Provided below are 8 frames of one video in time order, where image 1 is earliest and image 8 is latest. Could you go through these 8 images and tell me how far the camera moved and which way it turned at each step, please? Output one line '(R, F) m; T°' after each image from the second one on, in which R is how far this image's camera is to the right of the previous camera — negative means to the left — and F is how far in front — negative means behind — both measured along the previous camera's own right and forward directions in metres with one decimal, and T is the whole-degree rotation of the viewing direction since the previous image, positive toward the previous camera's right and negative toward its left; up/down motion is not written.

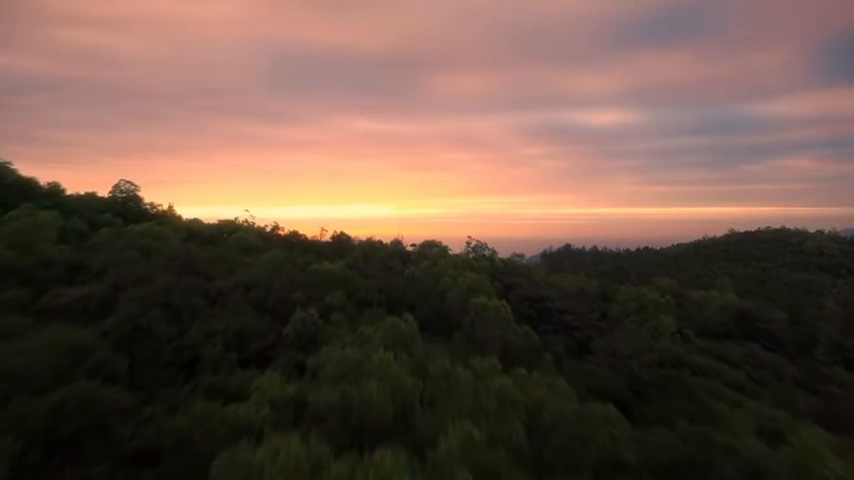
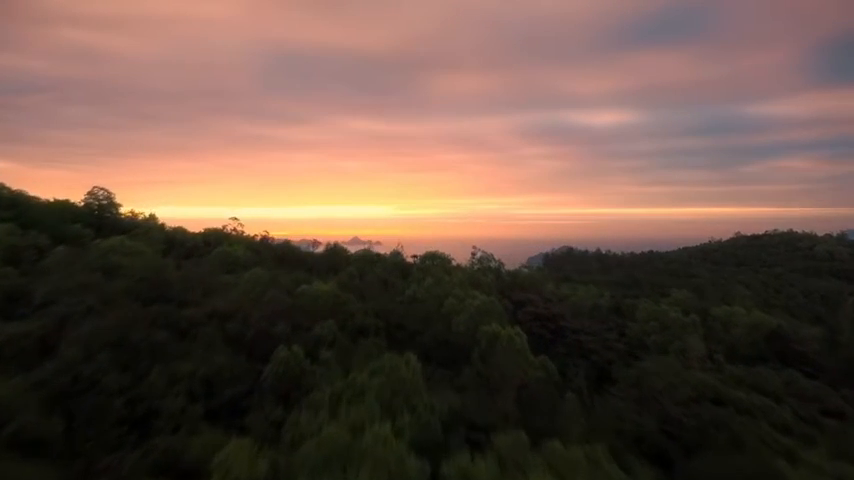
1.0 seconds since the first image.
(-0.1, +1.3) m; 0°
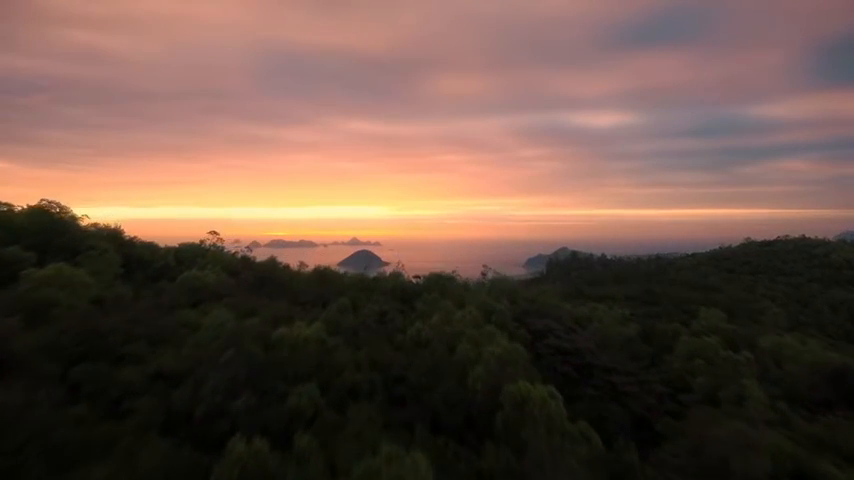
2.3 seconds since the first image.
(-0.2, +2.1) m; 0°
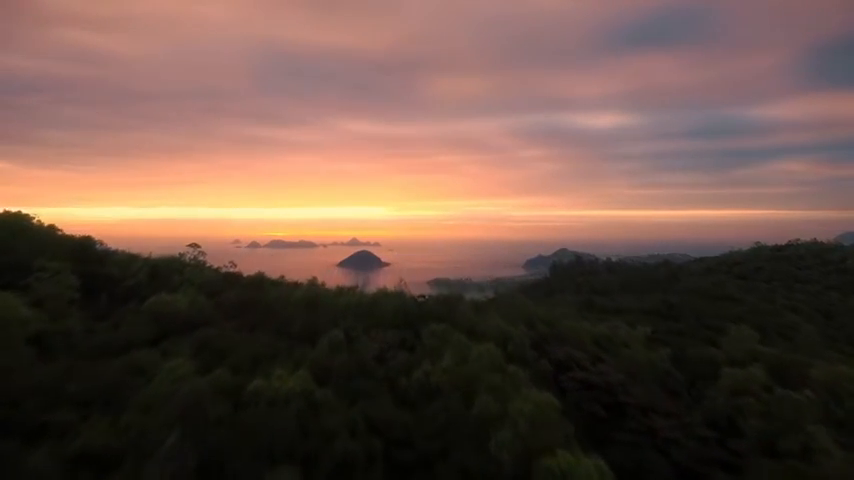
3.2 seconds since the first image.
(-0.2, +1.7) m; 0°
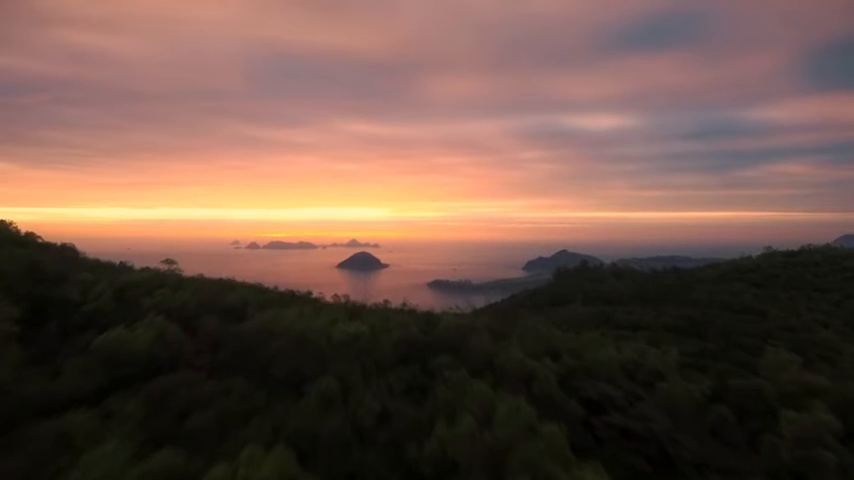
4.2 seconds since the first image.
(-0.2, +1.7) m; 0°
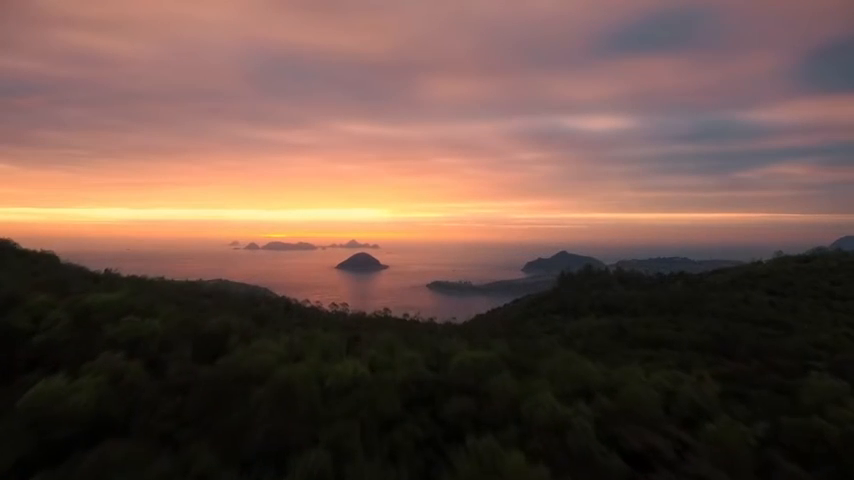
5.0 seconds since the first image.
(-0.3, +1.6) m; 0°
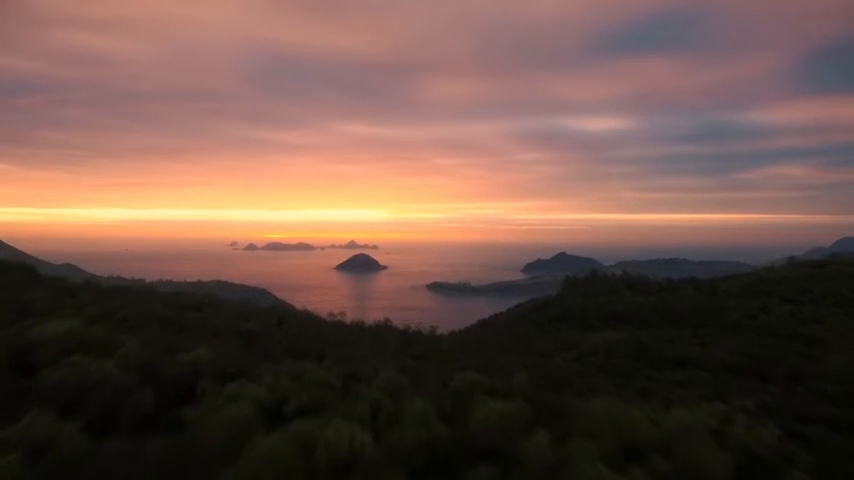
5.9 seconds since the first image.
(-0.3, +1.8) m; 0°
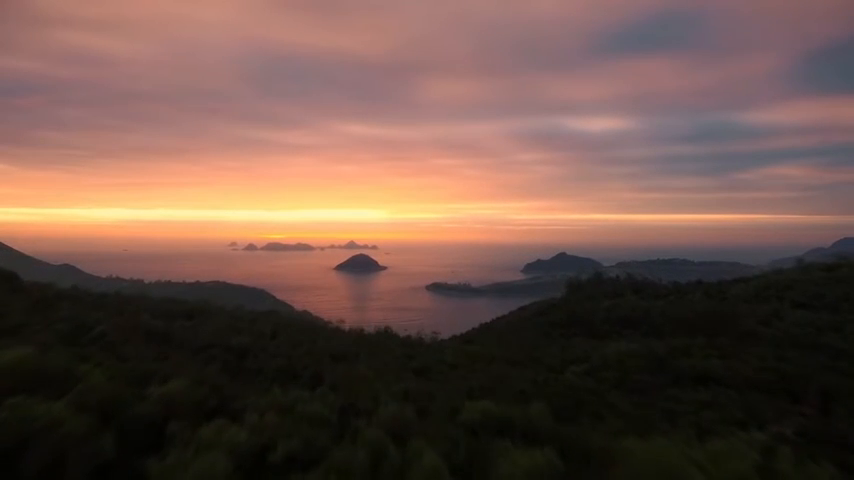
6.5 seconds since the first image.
(-0.2, +1.2) m; 0°
